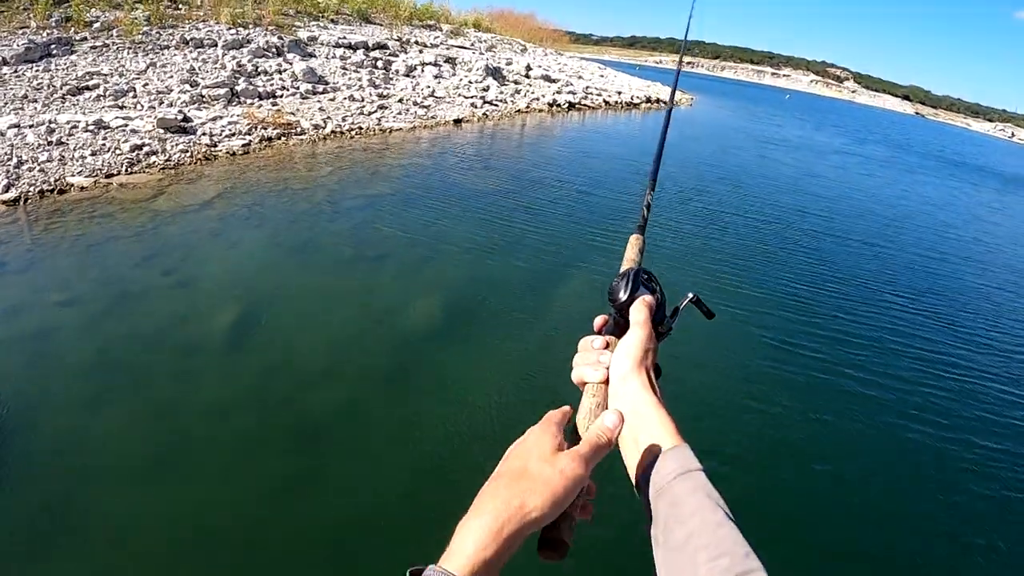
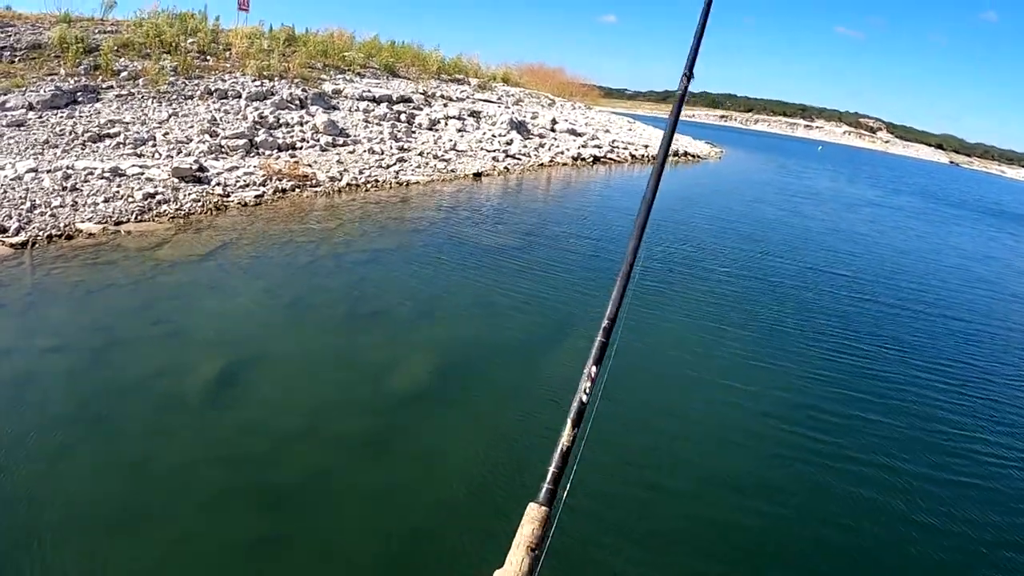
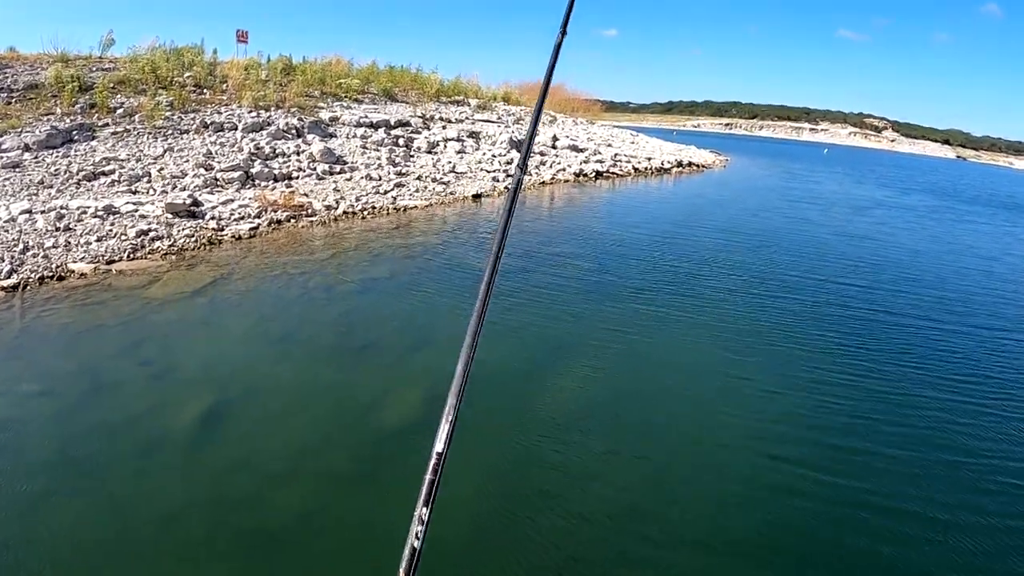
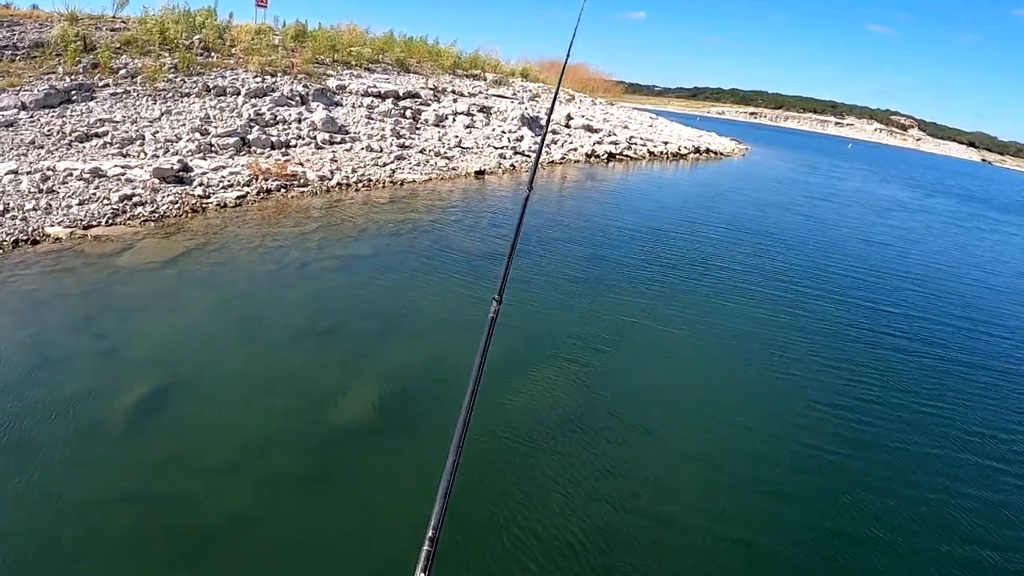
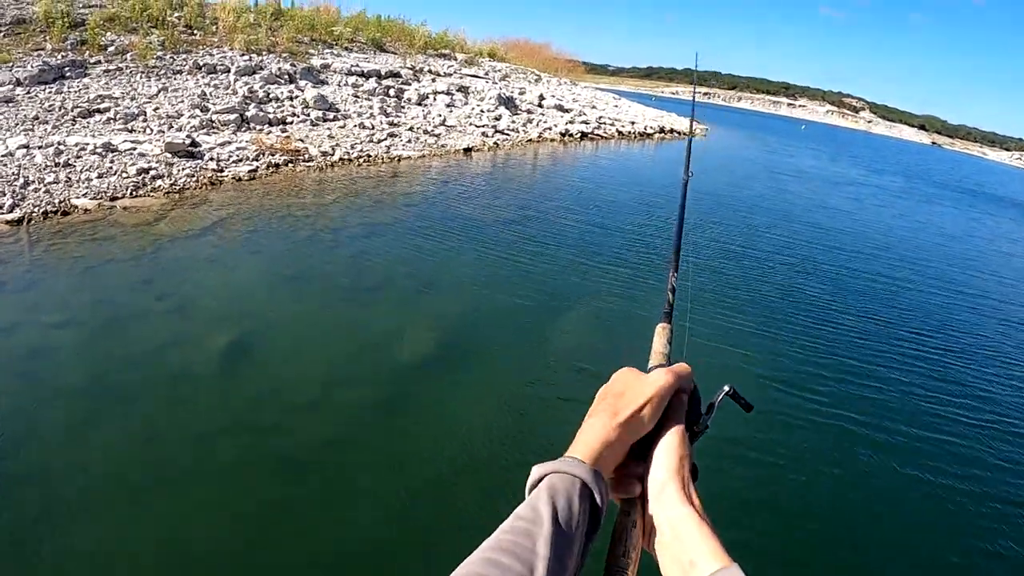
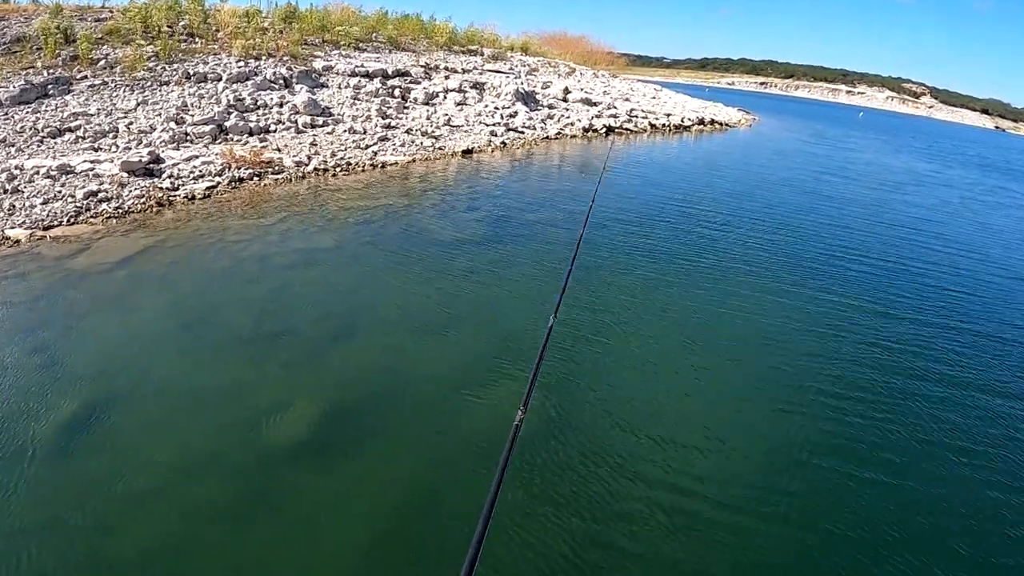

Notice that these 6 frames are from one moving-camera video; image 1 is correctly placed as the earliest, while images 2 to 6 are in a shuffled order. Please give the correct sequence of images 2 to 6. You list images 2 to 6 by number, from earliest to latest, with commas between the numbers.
5, 2, 3, 4, 6
